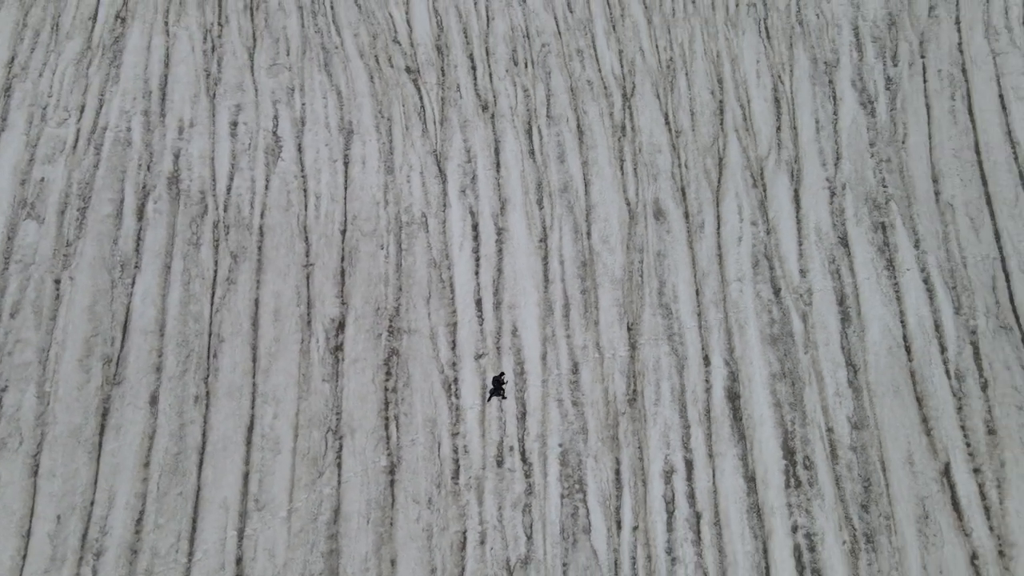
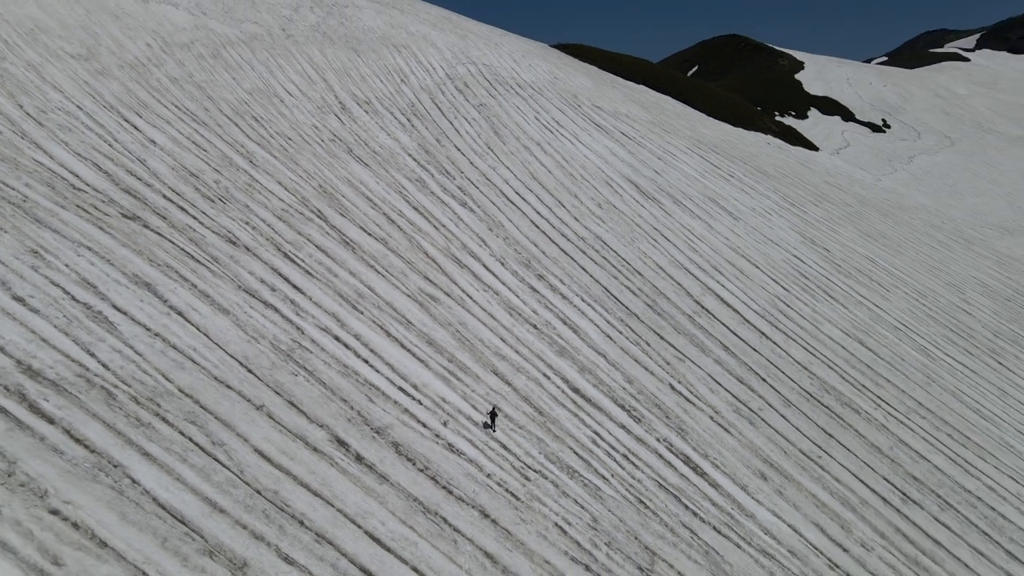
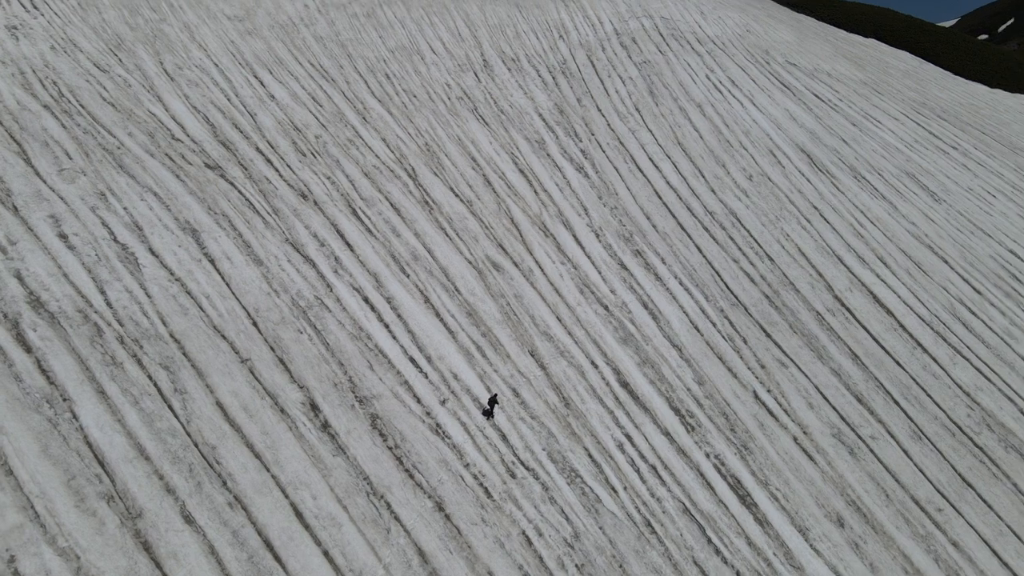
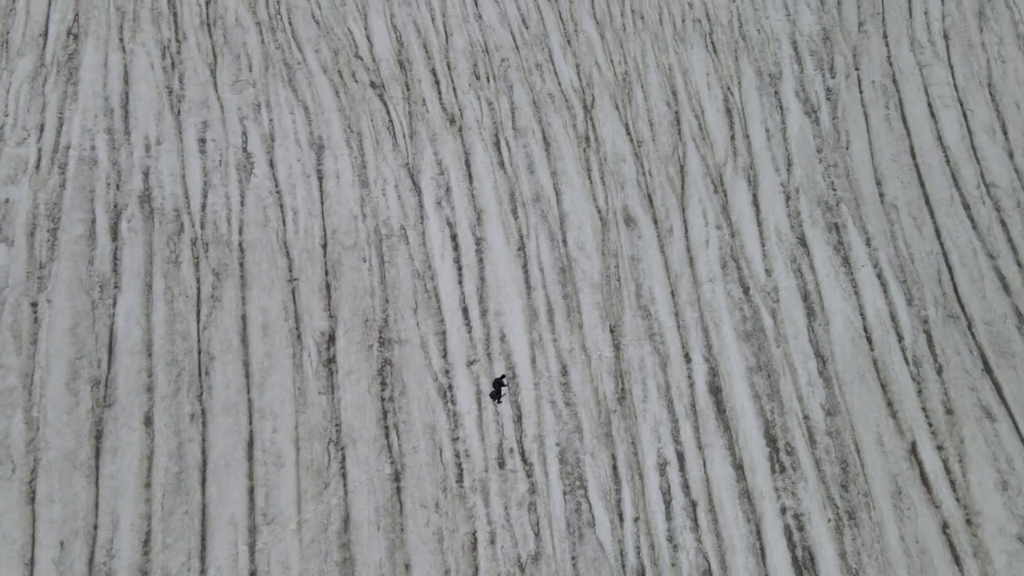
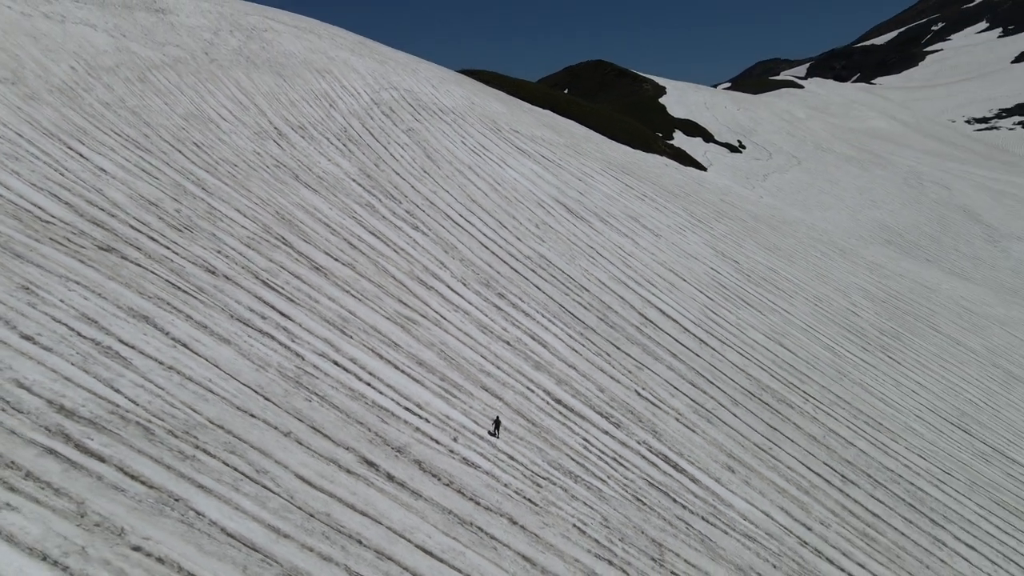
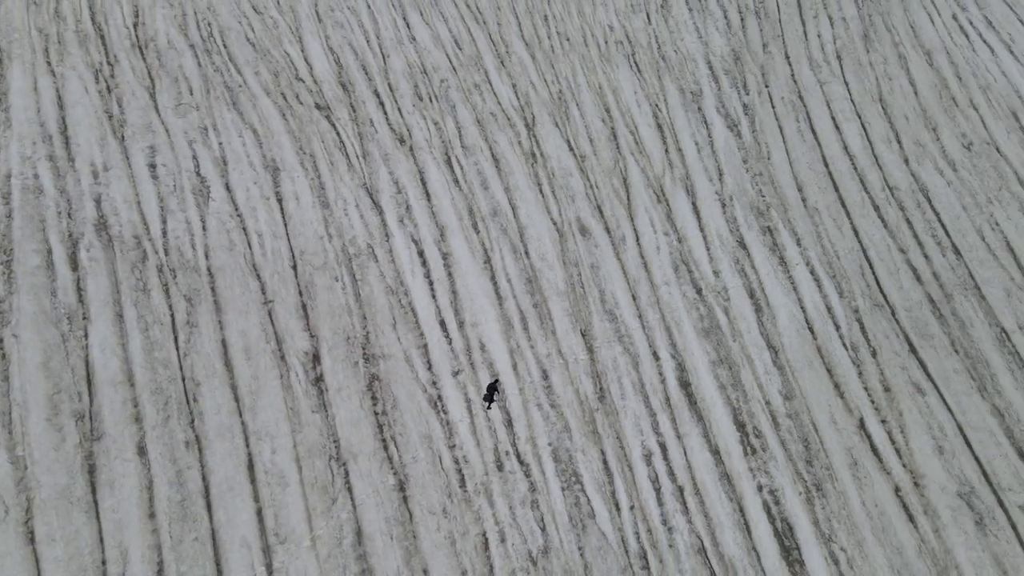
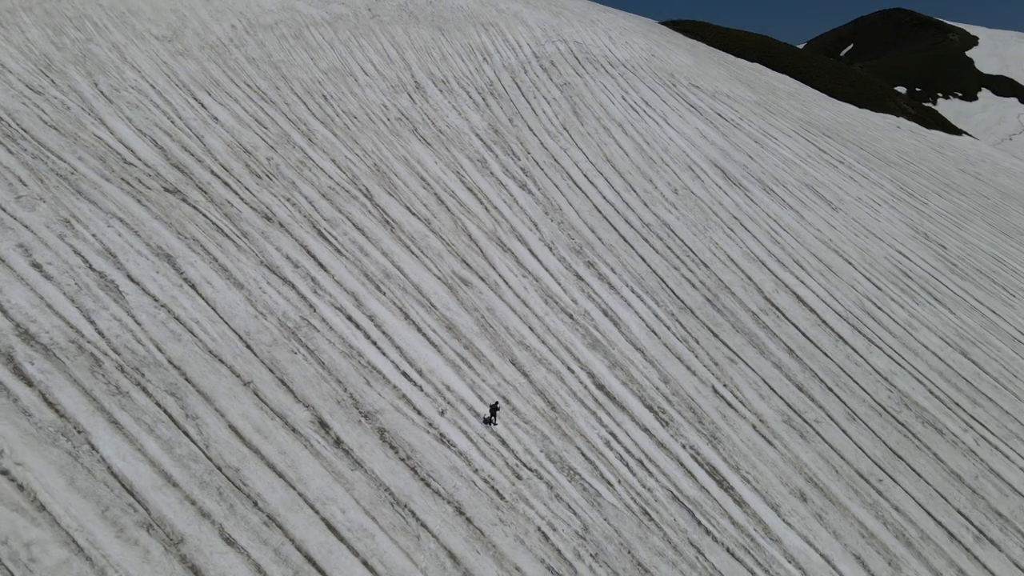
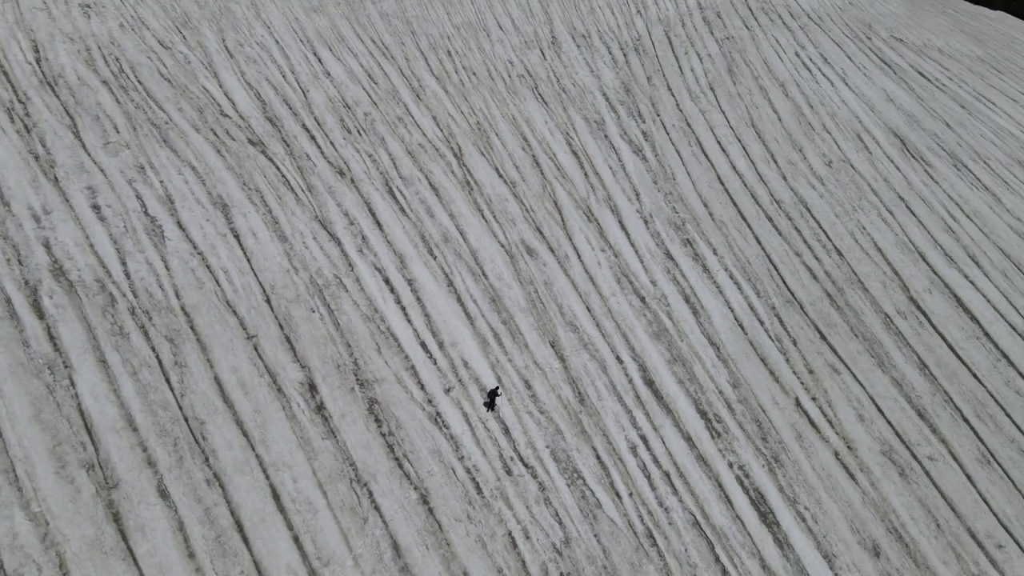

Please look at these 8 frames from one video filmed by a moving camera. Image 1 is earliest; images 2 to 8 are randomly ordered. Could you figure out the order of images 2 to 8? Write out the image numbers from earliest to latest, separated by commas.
4, 6, 8, 3, 7, 2, 5
